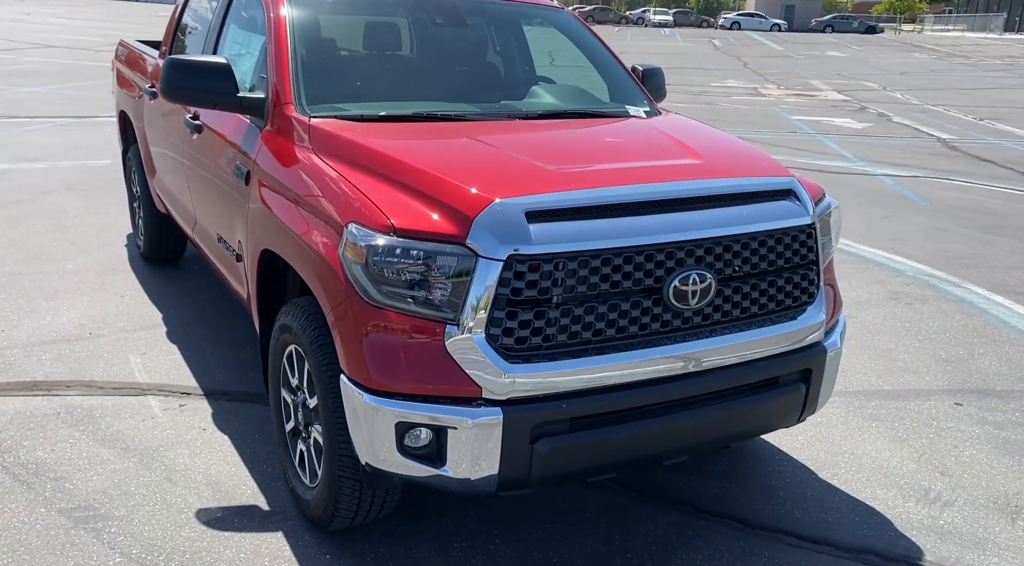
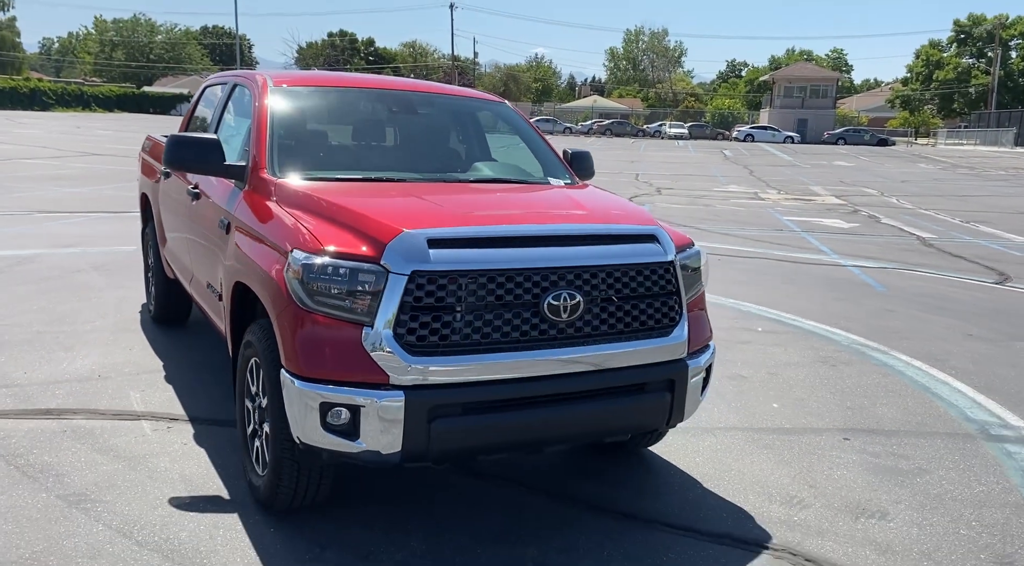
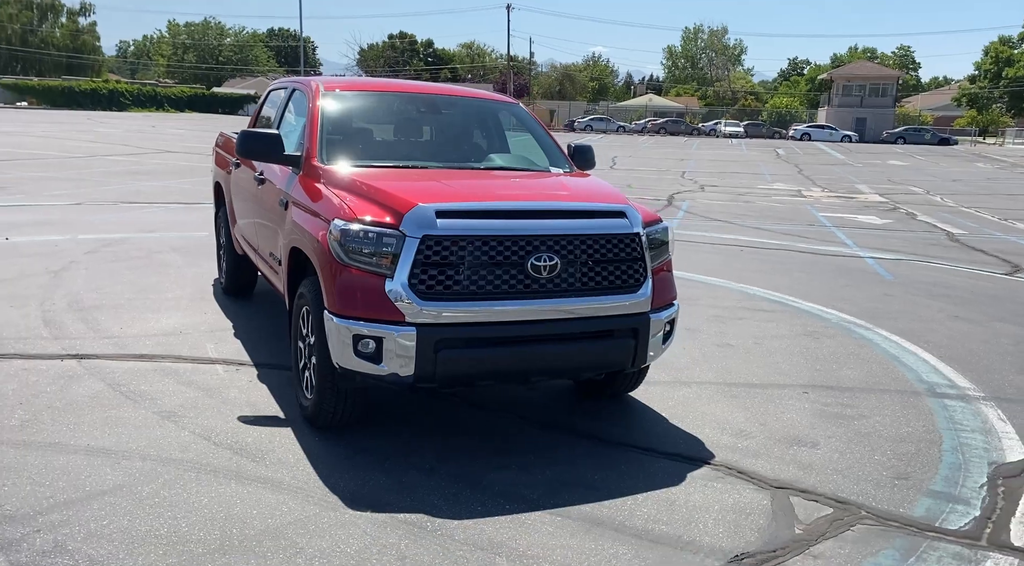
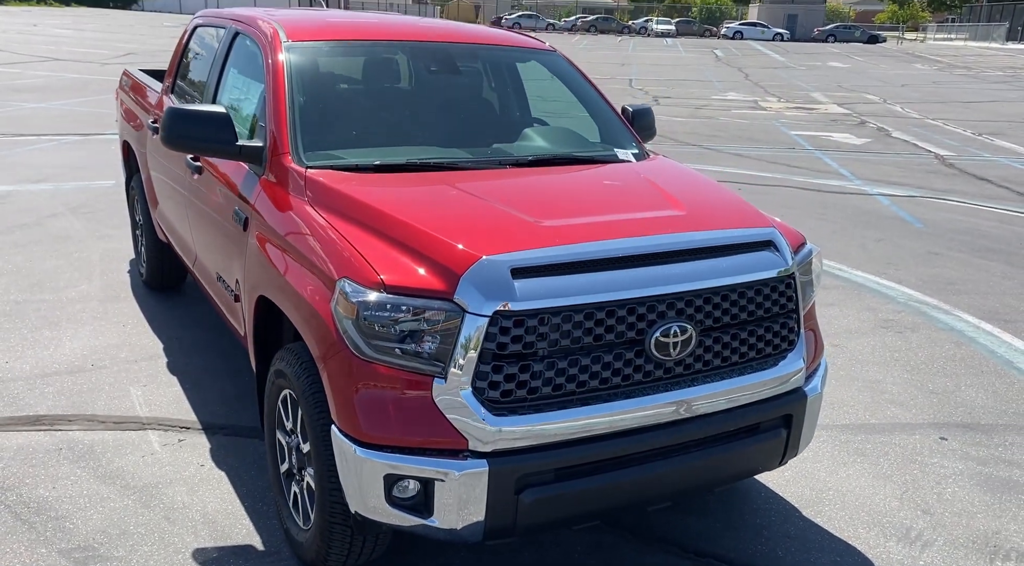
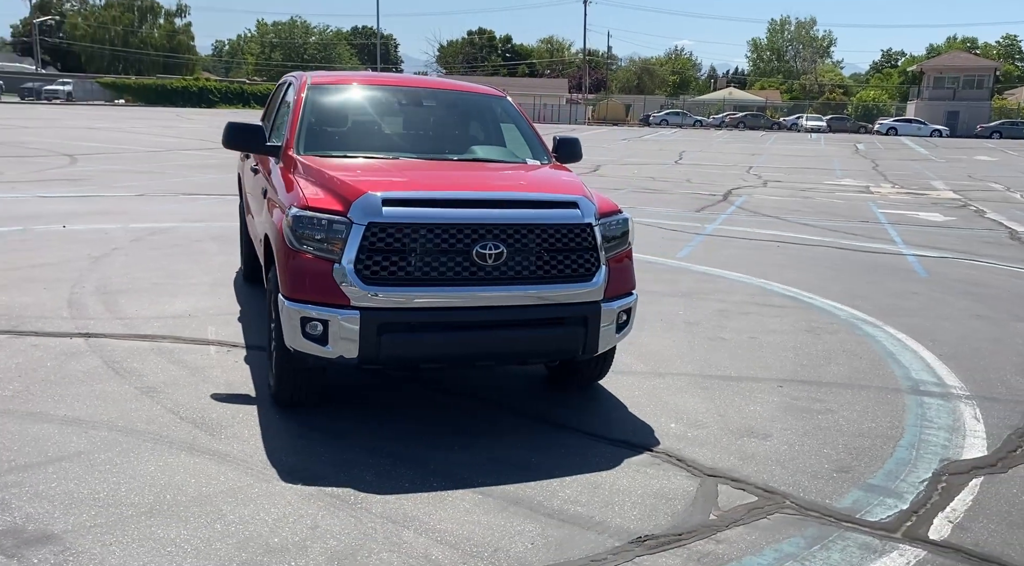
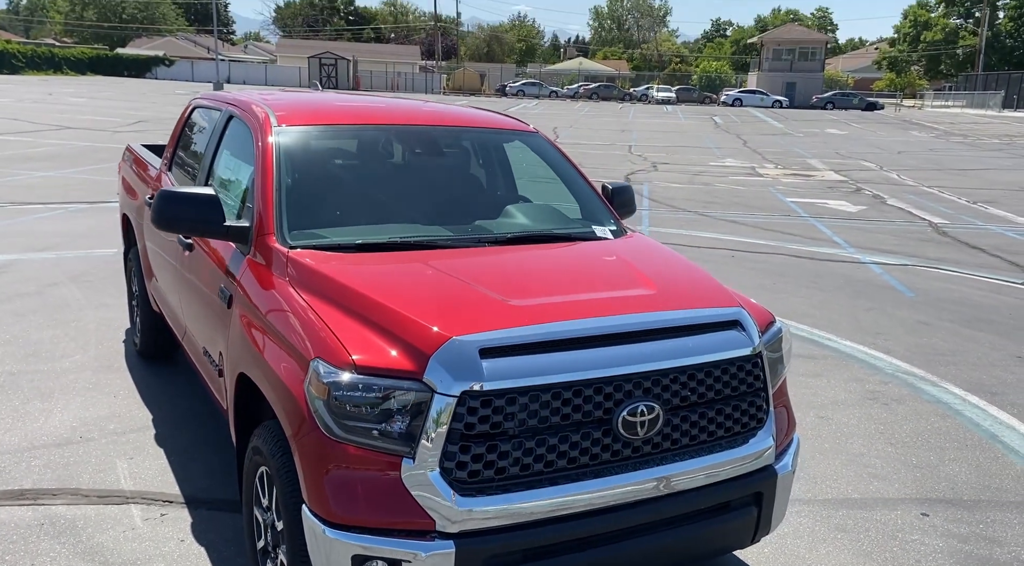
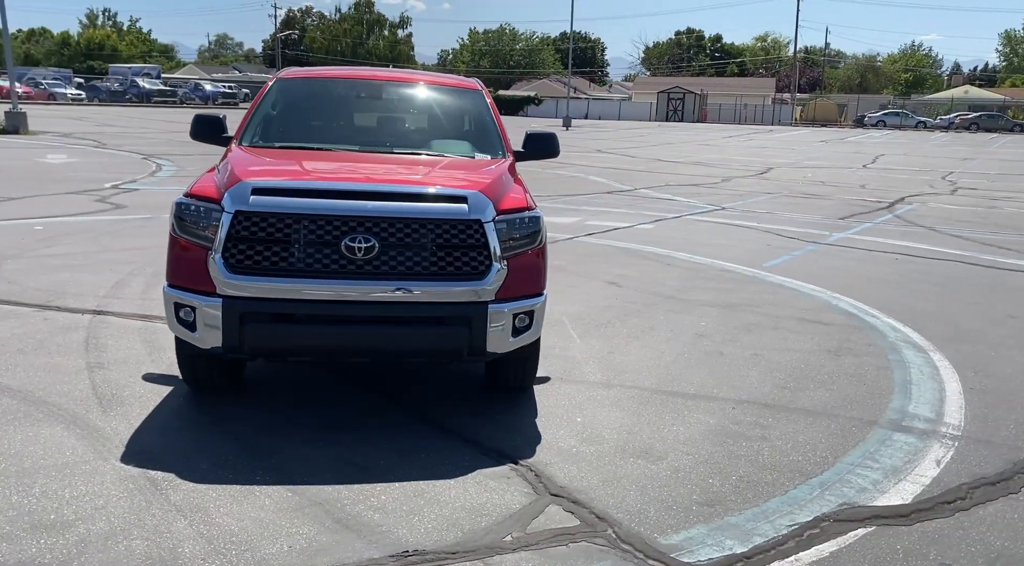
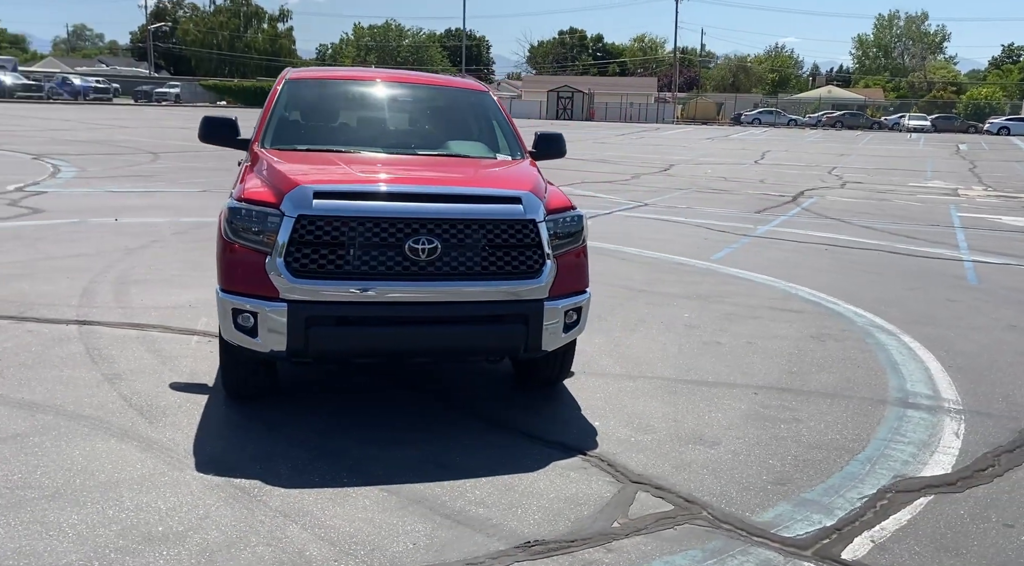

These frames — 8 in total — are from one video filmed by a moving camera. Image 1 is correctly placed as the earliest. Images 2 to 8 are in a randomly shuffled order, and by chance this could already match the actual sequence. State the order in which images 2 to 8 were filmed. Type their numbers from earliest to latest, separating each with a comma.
4, 6, 2, 3, 5, 8, 7
